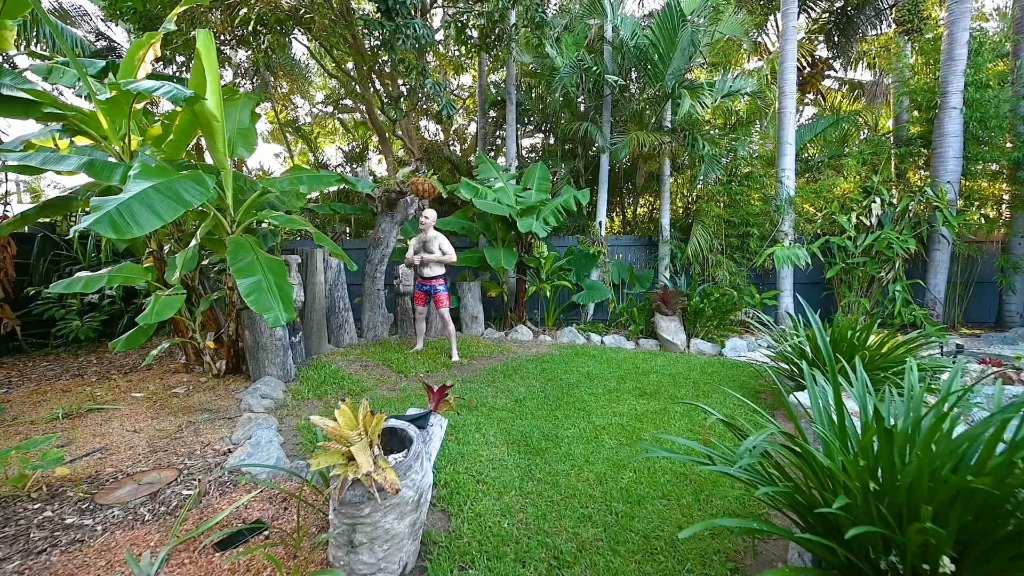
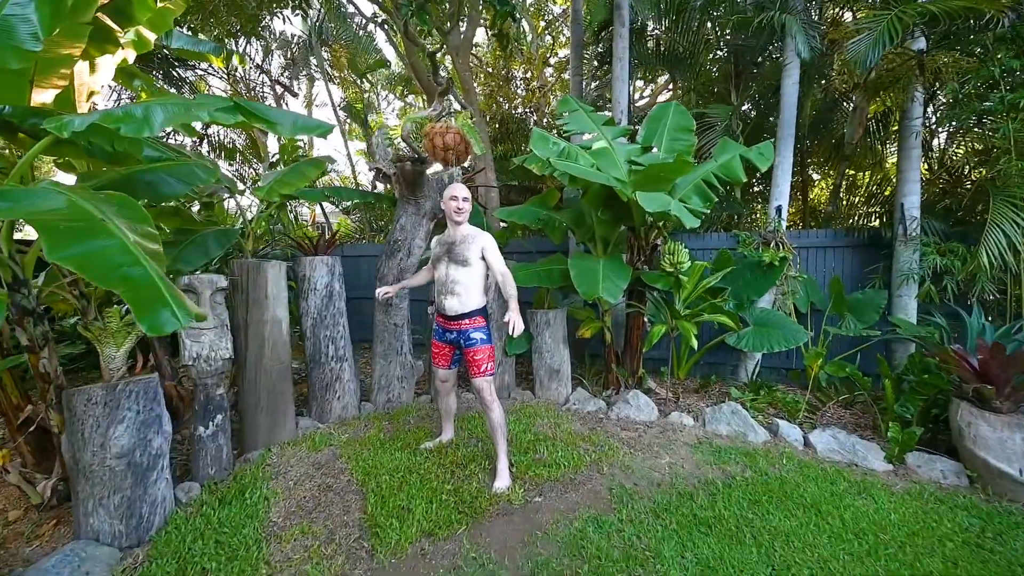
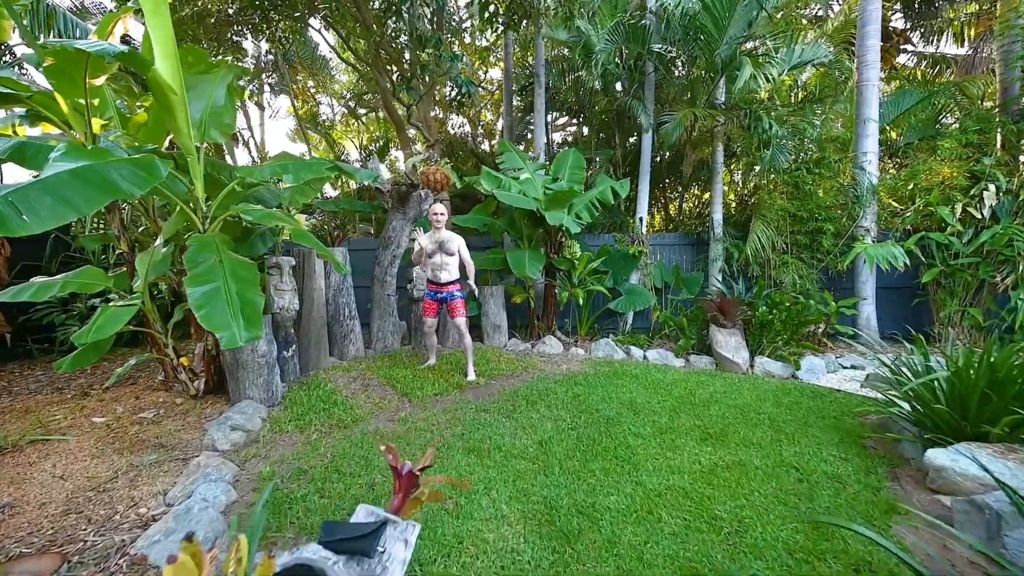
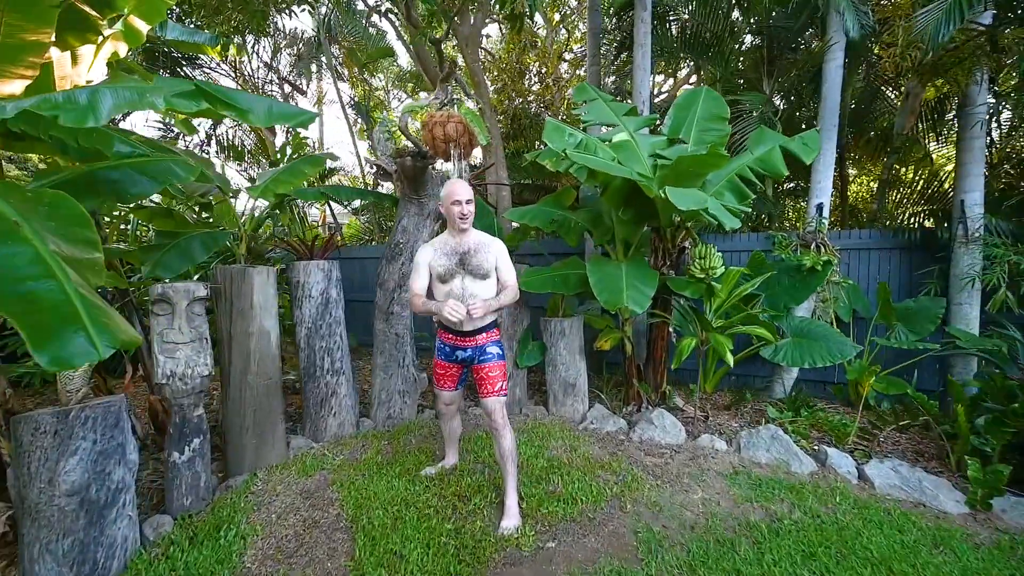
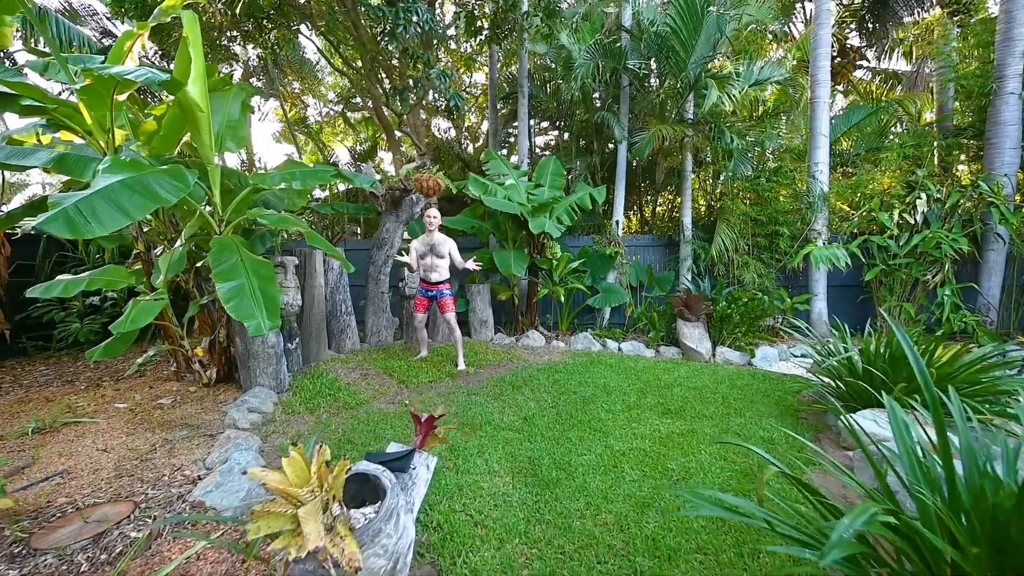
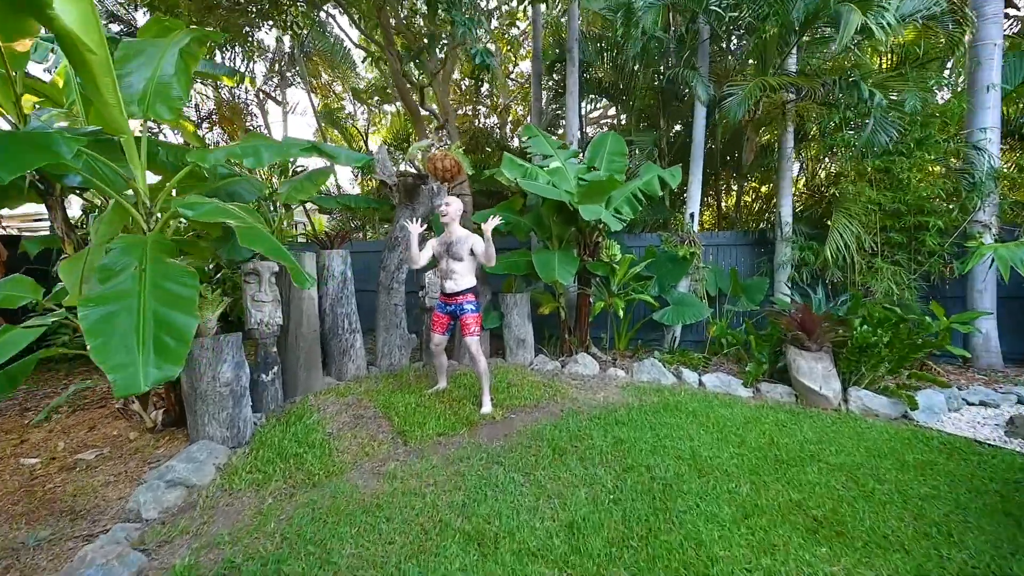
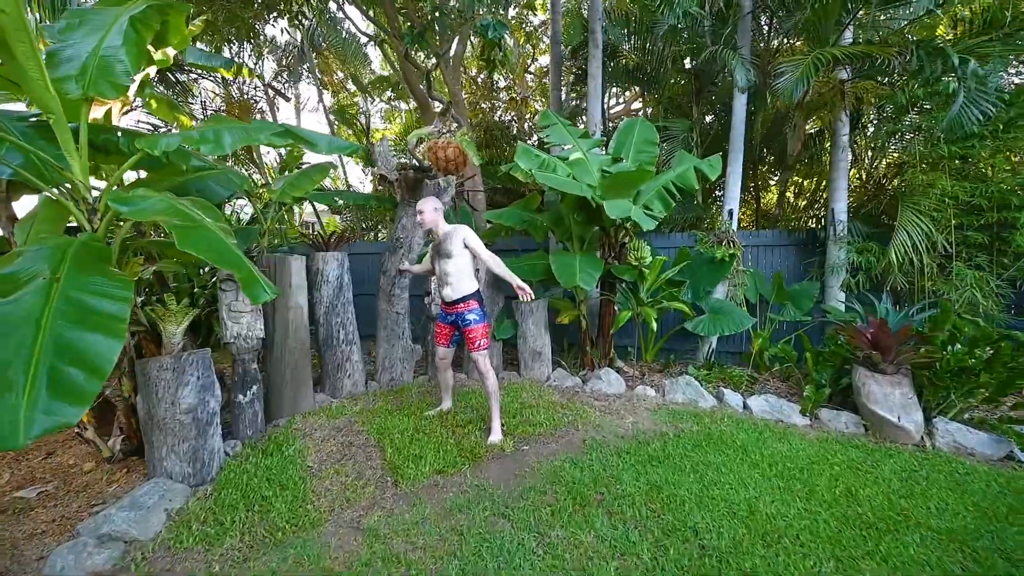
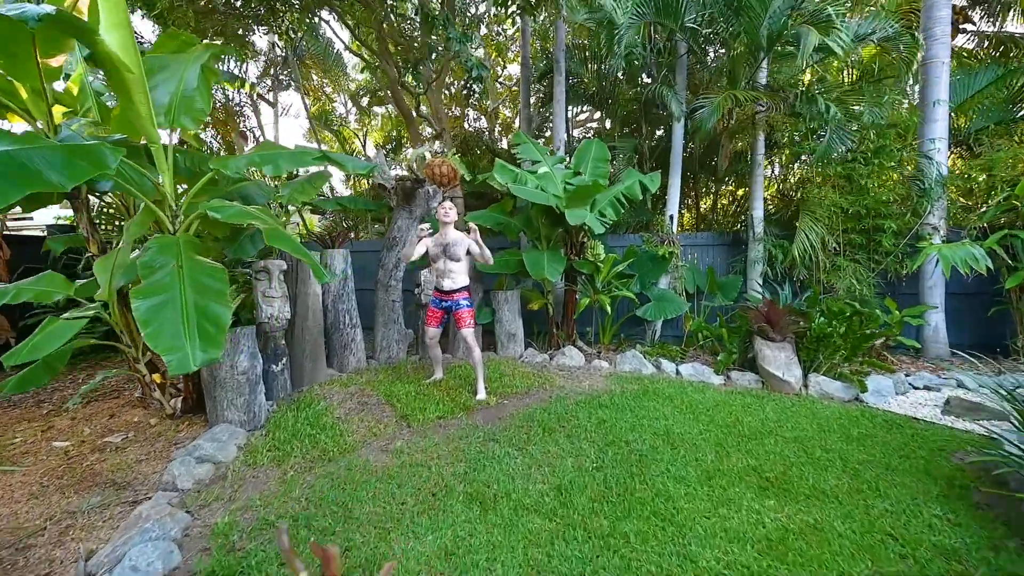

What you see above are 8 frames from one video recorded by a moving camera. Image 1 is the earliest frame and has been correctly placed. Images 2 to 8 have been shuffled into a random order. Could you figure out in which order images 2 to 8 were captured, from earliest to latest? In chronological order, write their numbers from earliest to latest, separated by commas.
5, 3, 8, 6, 7, 2, 4
